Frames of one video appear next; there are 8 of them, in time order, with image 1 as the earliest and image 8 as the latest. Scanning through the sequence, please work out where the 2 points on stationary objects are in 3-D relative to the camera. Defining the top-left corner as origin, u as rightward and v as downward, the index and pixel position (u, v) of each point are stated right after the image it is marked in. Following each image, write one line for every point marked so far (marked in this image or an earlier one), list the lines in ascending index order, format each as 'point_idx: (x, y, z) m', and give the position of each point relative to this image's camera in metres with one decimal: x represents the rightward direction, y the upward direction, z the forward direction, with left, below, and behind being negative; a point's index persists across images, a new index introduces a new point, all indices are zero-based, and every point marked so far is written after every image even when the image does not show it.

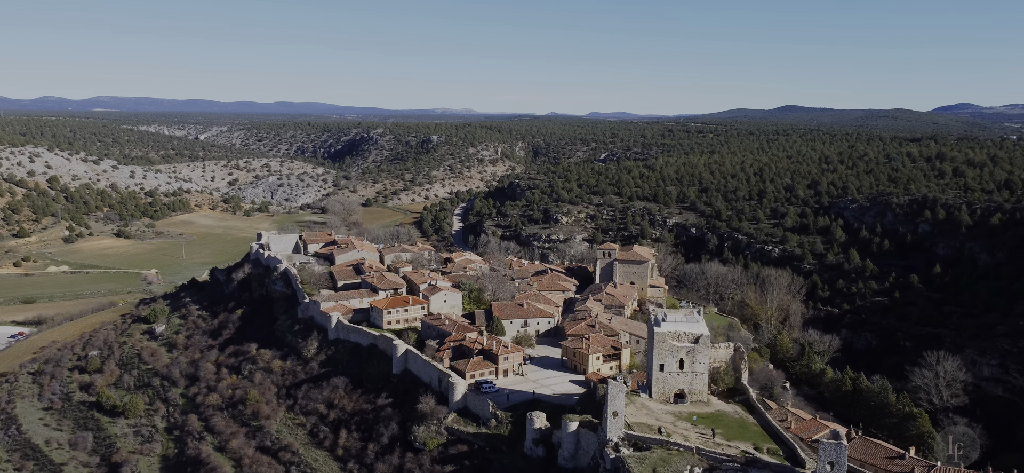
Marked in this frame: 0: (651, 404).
0: (+2.7, -3.2, +15.6) m
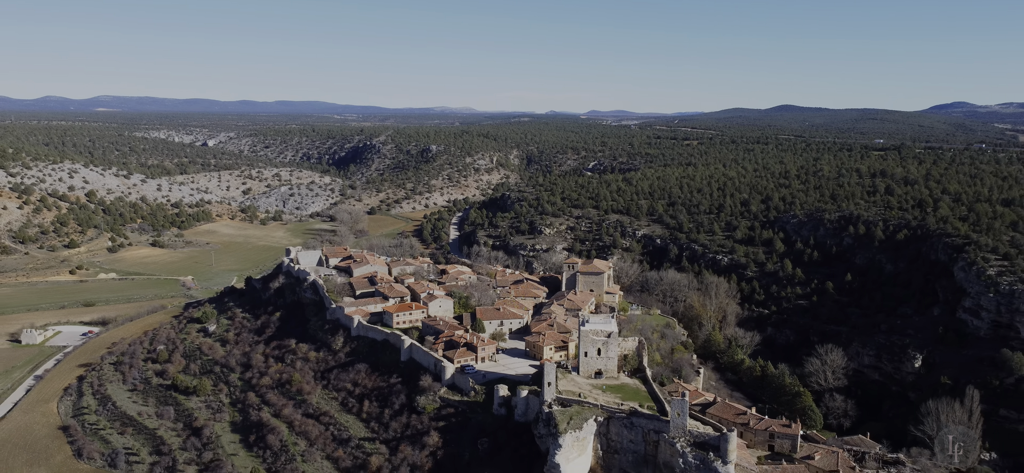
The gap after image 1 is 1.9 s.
0: (+1.9, -4.1, +23.1) m
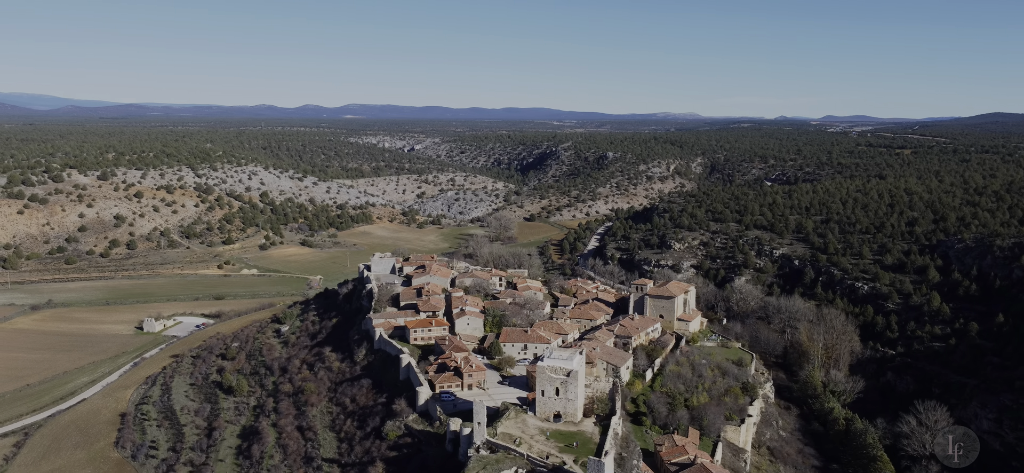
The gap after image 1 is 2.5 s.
0: (+0.4, -4.6, +20.4) m
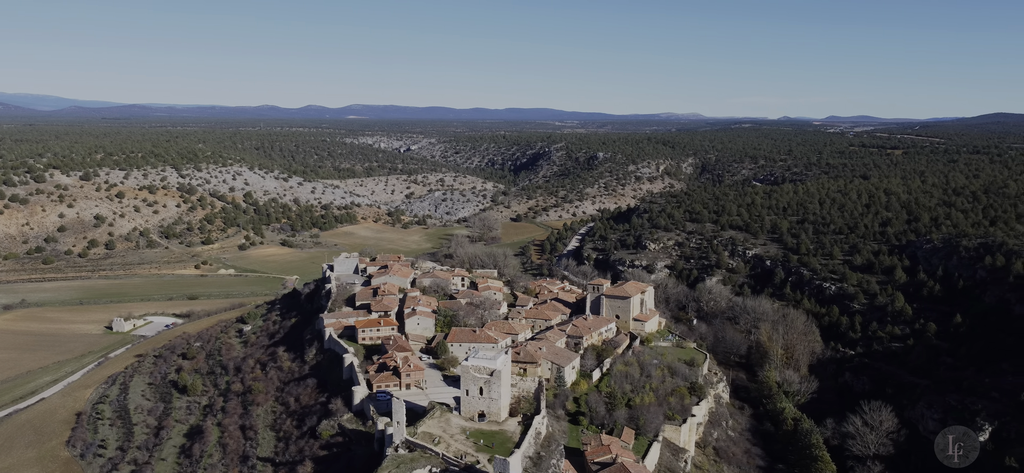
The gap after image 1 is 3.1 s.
0: (-1.5, -4.6, +20.5) m
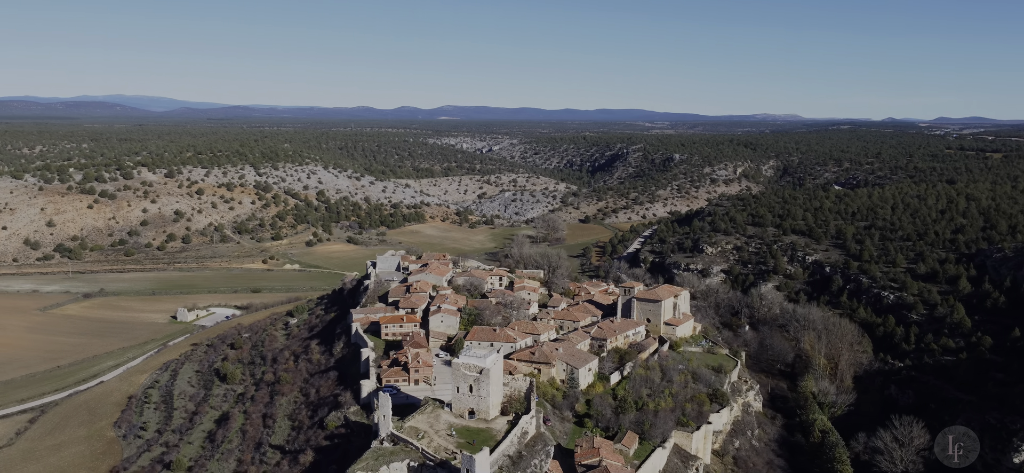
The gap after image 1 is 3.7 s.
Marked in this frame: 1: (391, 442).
0: (-1.8, -4.6, +20.8) m
1: (-2.9, -4.9, +19.4) m
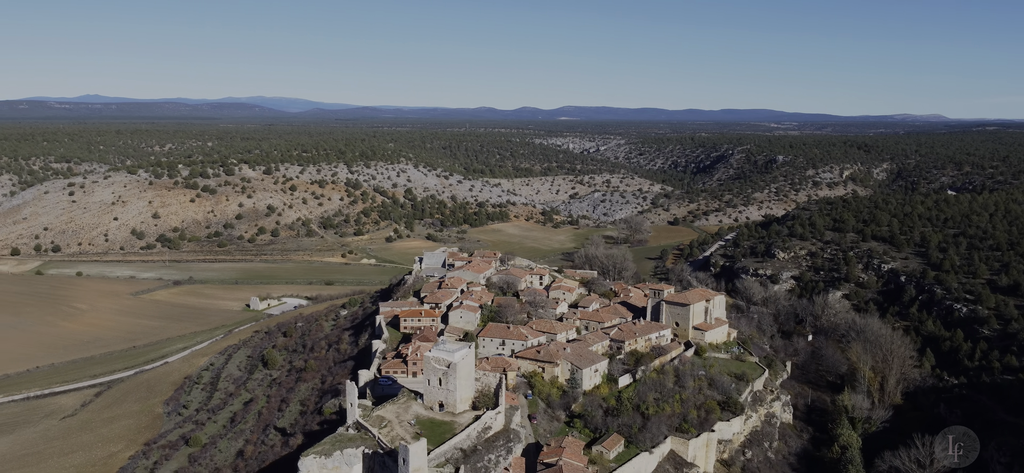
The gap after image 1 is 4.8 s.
0: (-2.6, -4.5, +21.3) m
1: (-4.0, -4.8, +20.1) m
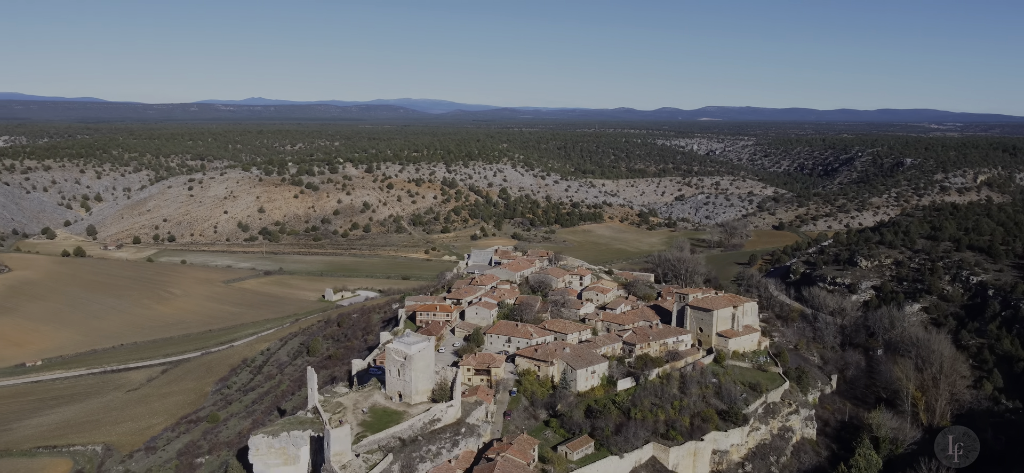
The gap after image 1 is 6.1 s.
0: (-3.8, -4.4, +22.1) m
1: (-5.3, -4.6, +21.2) m
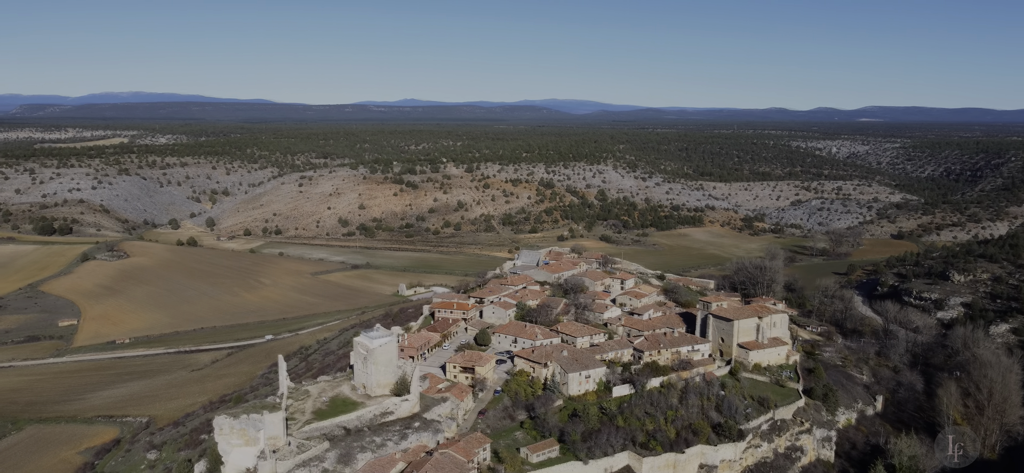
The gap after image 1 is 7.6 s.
0: (-4.8, -4.3, +23.1) m
1: (-6.5, -4.5, +22.4) m
